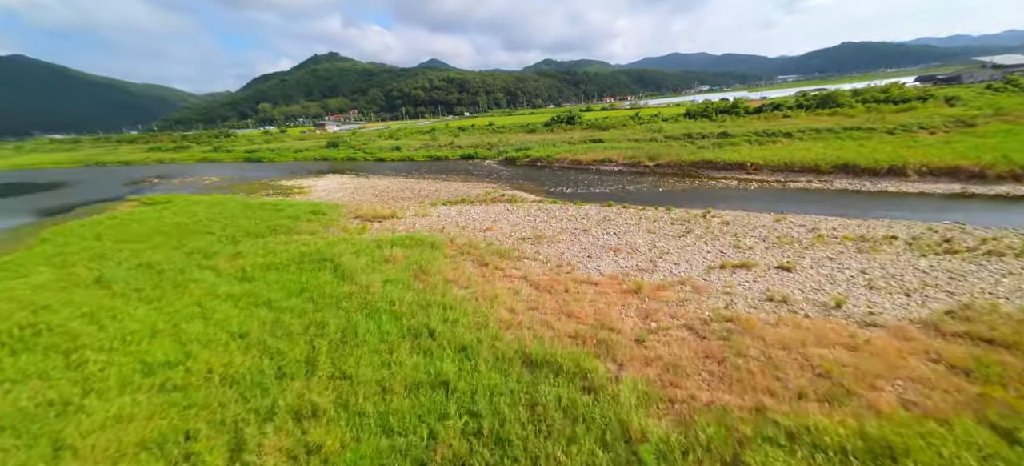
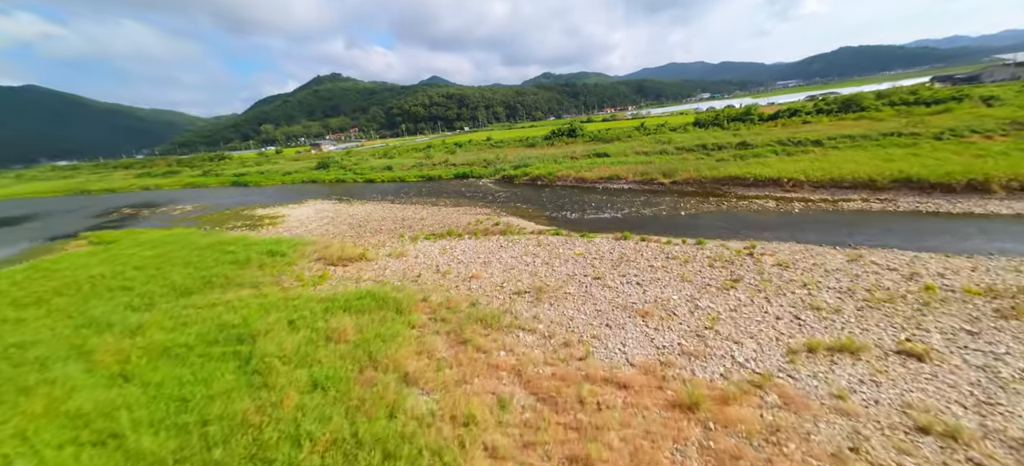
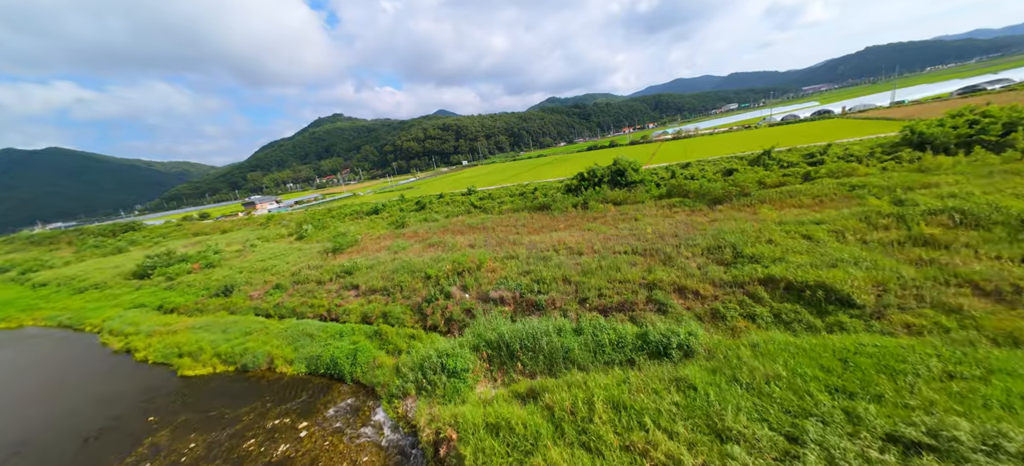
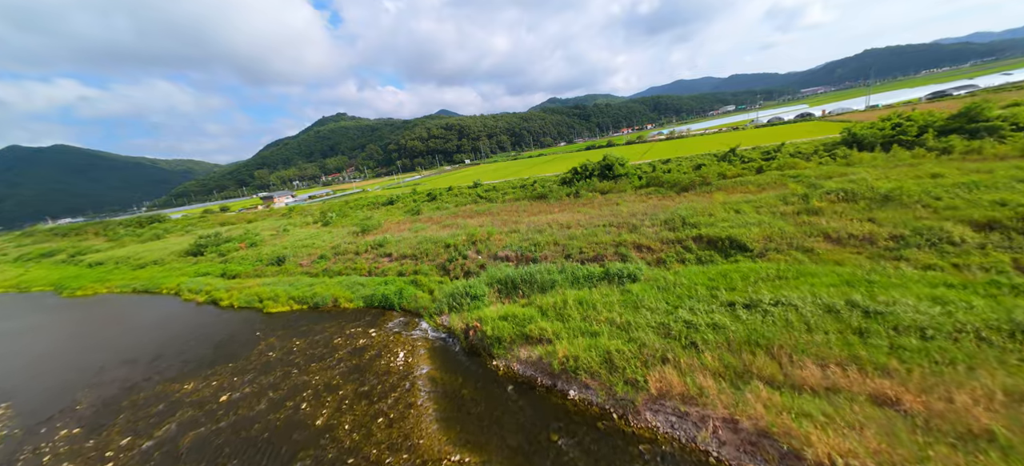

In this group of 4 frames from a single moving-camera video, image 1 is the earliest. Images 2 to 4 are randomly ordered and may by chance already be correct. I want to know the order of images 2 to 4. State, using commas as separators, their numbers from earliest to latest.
2, 4, 3
